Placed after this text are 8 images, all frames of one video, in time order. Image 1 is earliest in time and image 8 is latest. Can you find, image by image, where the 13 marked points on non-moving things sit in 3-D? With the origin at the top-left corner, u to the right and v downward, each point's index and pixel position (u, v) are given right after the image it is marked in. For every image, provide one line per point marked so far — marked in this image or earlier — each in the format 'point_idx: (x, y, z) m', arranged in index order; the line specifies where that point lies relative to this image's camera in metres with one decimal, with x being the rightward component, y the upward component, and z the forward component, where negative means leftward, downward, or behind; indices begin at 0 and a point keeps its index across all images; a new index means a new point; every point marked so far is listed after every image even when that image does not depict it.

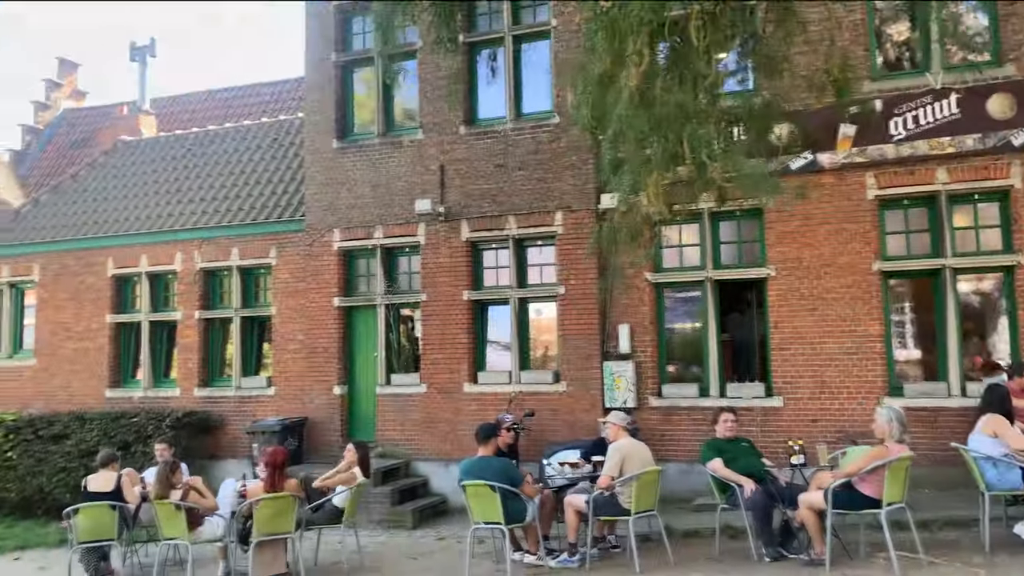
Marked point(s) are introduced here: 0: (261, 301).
0: (-3.8, -0.2, +12.6) m
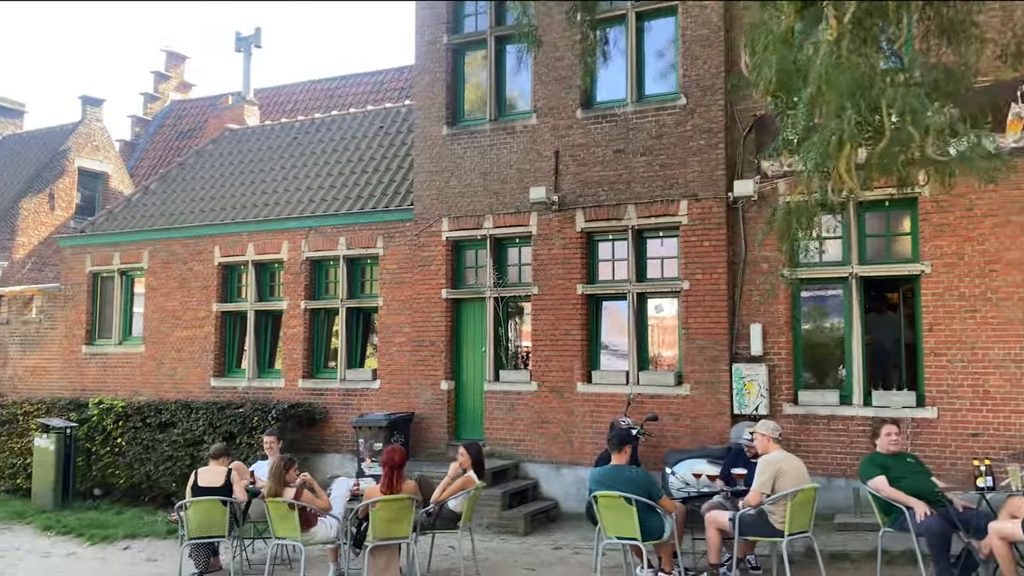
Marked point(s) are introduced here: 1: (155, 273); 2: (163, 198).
0: (-2.2, -0.1, +12.2) m
1: (-5.8, +0.2, +13.6) m
2: (-6.0, +1.5, +14.4) m
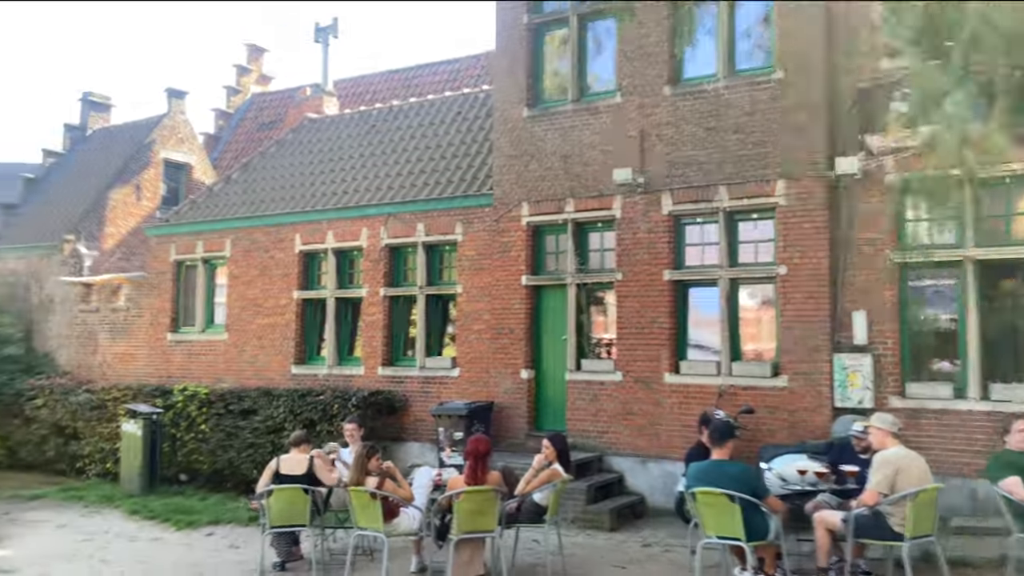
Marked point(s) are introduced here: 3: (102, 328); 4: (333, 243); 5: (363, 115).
0: (-1.0, +0.1, +12.0) m
1: (-4.5, +0.4, +13.7) m
2: (-4.6, +1.7, +14.5) m
3: (-7.4, -0.7, +15.1) m
4: (-2.7, +0.7, +12.7) m
5: (-2.6, +3.1, +14.9) m
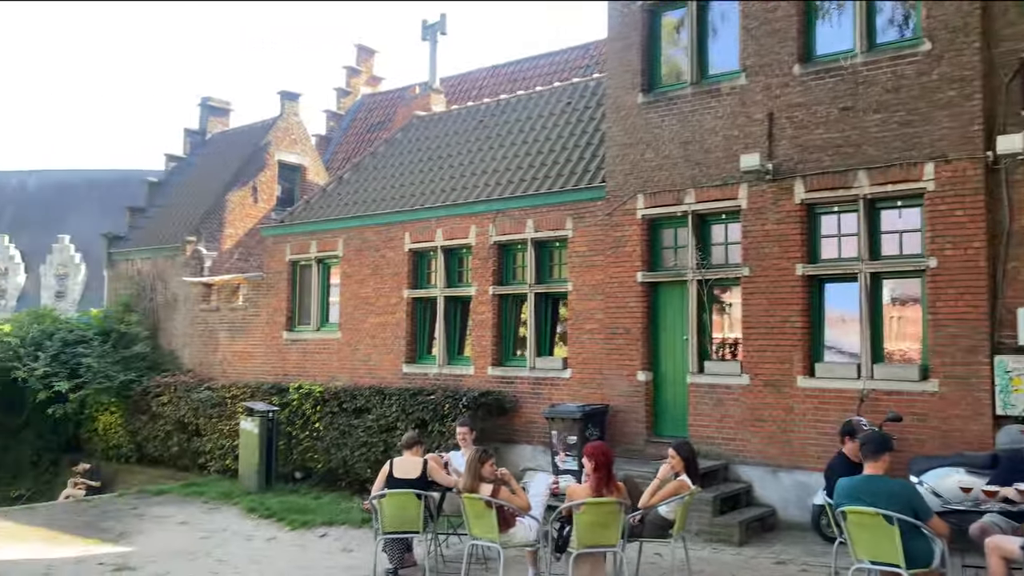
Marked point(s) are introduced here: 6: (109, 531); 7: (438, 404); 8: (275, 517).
0: (+0.6, +0.2, +11.6) m
1: (-2.6, +0.5, +13.6) m
2: (-2.7, +1.8, +14.5) m
3: (-5.4, -0.7, +15.5) m
4: (-1.0, +0.7, +12.4) m
5: (-0.7, +3.1, +14.6) m
6: (-4.7, -2.8, +9.8) m
7: (-1.0, -1.6, +11.1) m
8: (-2.9, -2.8, +10.3) m
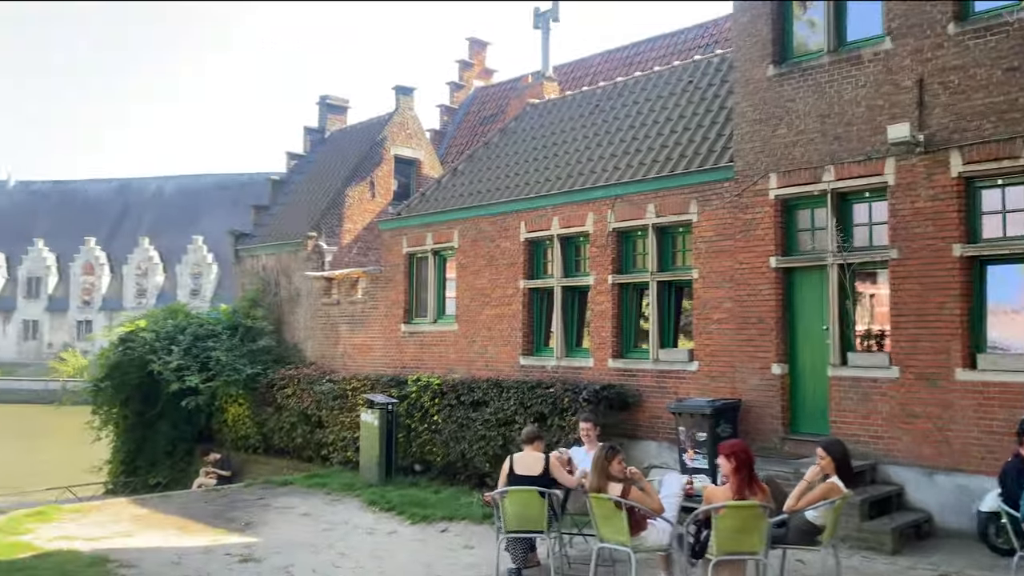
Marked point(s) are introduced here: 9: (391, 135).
0: (+2.2, +0.3, +11.0) m
1: (-0.8, +0.6, +13.5) m
2: (-0.7, +1.9, +14.3) m
3: (-3.2, -0.6, +15.7) m
4: (+0.7, +0.8, +12.1) m
5: (+1.3, +3.3, +14.2) m
6: (-3.3, -2.8, +9.9) m
7: (+0.6, -1.4, +10.8) m
8: (-1.4, -2.7, +10.2) m
9: (-2.7, +3.5, +19.0) m
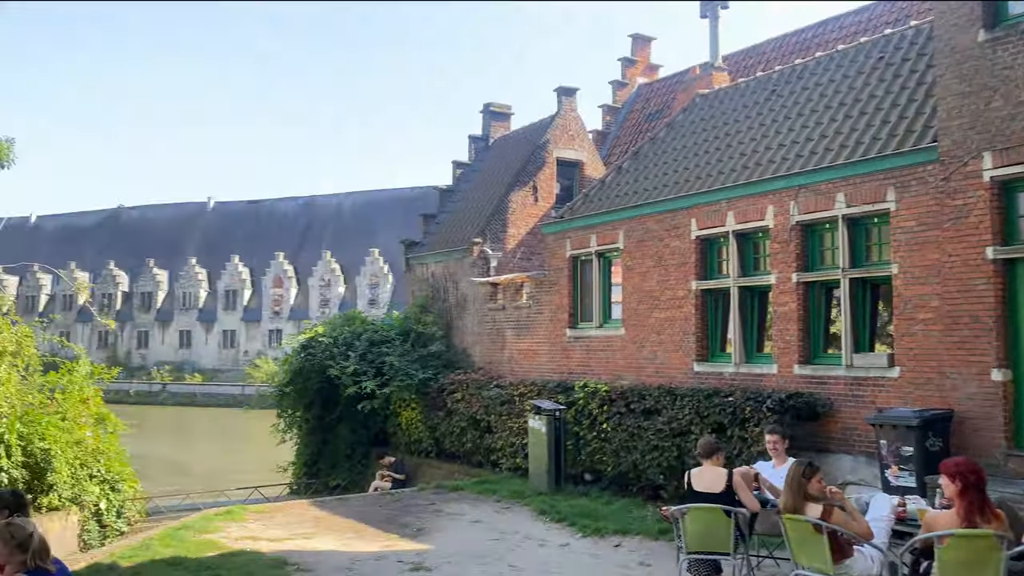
0: (+4.3, +0.4, +9.9) m
1: (+1.9, +0.5, +12.9) m
2: (+2.0, +1.9, +13.8) m
3: (-0.1, -0.7, +15.5) m
4: (+3.0, +0.8, +11.3) m
5: (+3.9, +3.3, +13.3) m
6: (-1.2, -2.8, +9.9) m
7: (+2.7, -1.4, +10.0) m
8: (+0.6, -2.8, +9.9) m
9: (+1.0, +3.4, +18.8) m
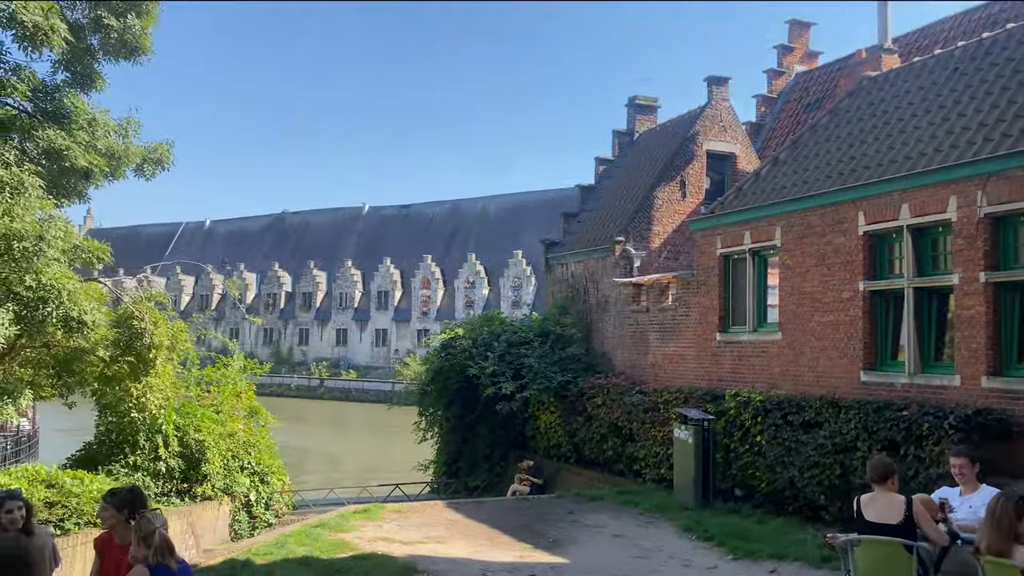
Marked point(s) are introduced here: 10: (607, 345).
0: (+5.8, +0.3, +8.5) m
1: (+4.0, +0.5, +11.9) m
2: (+4.3, +1.8, +12.7) m
3: (+2.5, -0.7, +14.8) m
4: (+4.8, +0.8, +10.1) m
5: (+6.1, +3.2, +11.9) m
6: (+0.4, -2.8, +9.5) m
7: (+4.2, -1.4, +8.9) m
8: (+2.2, -2.7, +9.1) m
9: (+4.1, +3.3, +17.9) m
10: (+1.9, -1.1, +16.2) m
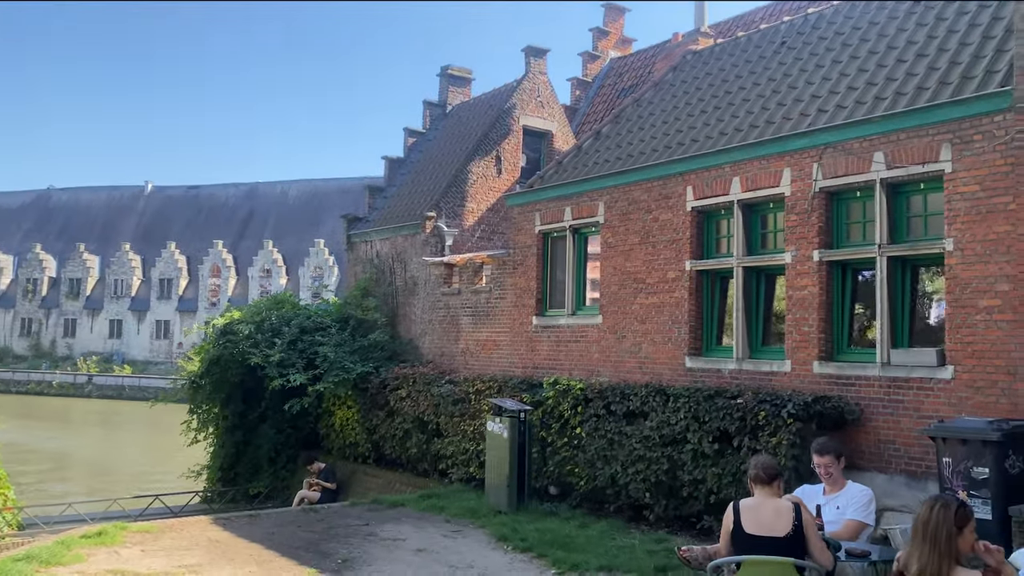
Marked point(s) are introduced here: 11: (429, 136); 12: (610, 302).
0: (+3.9, +0.5, +8.1) m
1: (+1.3, +0.8, +11.0) m
2: (+1.5, +2.1, +11.9) m
3: (-0.8, -0.4, +13.5) m
4: (+2.6, +1.1, +9.4) m
5: (+3.5, +3.5, +11.4) m
6: (-1.7, -2.5, +7.8) m
7: (+2.3, -1.2, +8.1) m
8: (+0.2, -2.5, +7.8) m
9: (+0.1, +3.6, +16.8) m
10: (-1.7, -0.8, +14.7) m
11: (-1.9, +3.4, +18.9) m
12: (+1.3, -0.2, +10.9) m
